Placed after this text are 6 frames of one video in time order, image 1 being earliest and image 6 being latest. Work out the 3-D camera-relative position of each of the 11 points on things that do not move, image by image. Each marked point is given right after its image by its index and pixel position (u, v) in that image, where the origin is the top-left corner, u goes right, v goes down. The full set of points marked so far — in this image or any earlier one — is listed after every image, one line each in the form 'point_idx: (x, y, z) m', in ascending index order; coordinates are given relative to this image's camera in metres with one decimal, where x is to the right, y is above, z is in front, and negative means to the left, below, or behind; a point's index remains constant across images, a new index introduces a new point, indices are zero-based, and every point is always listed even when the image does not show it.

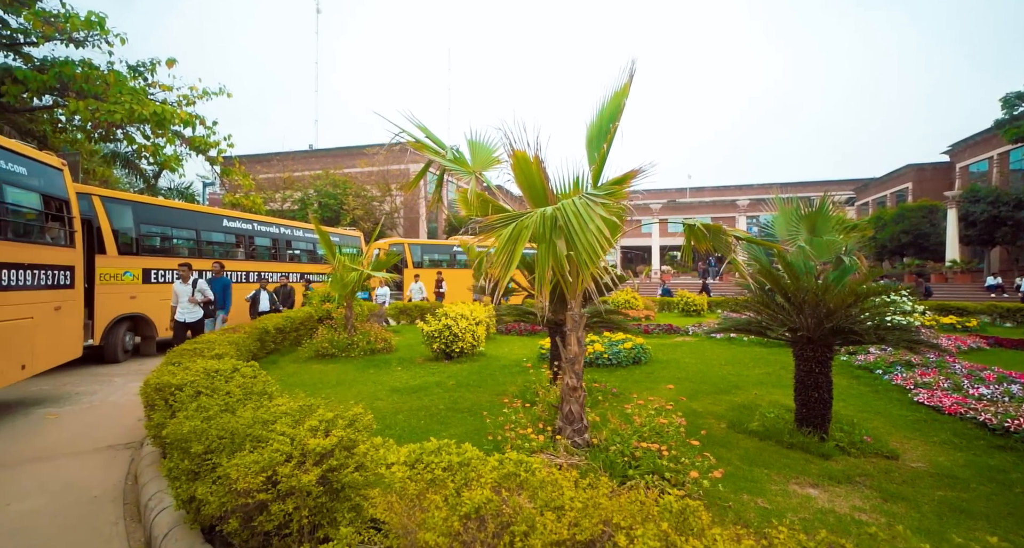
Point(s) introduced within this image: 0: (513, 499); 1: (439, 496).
0: (0.0, -0.8, +1.6) m
1: (-0.2, -0.8, +1.7) m
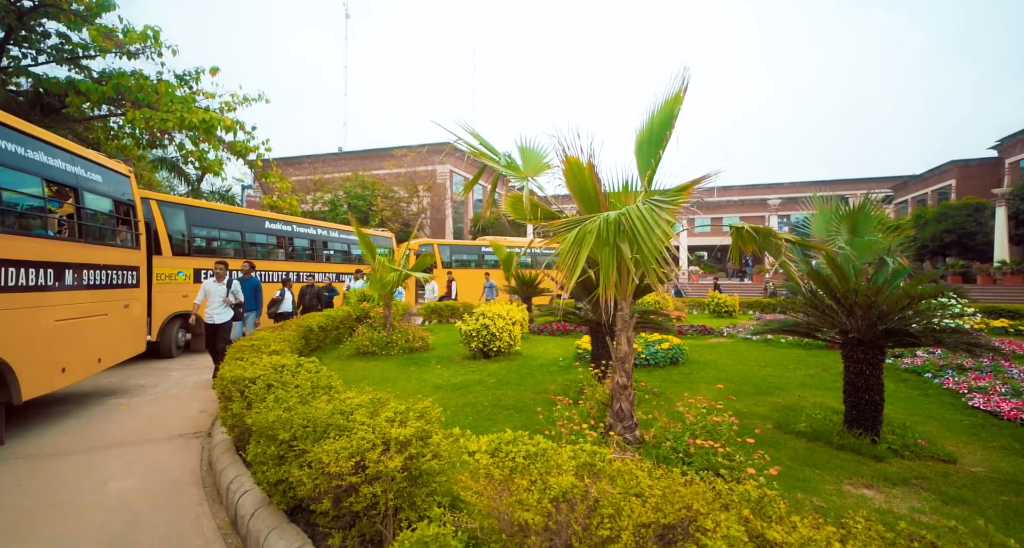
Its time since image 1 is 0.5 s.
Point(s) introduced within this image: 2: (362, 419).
0: (+0.3, -0.8, +1.8) m
1: (+0.1, -0.8, +1.8) m
2: (-0.8, -0.8, +2.6) m
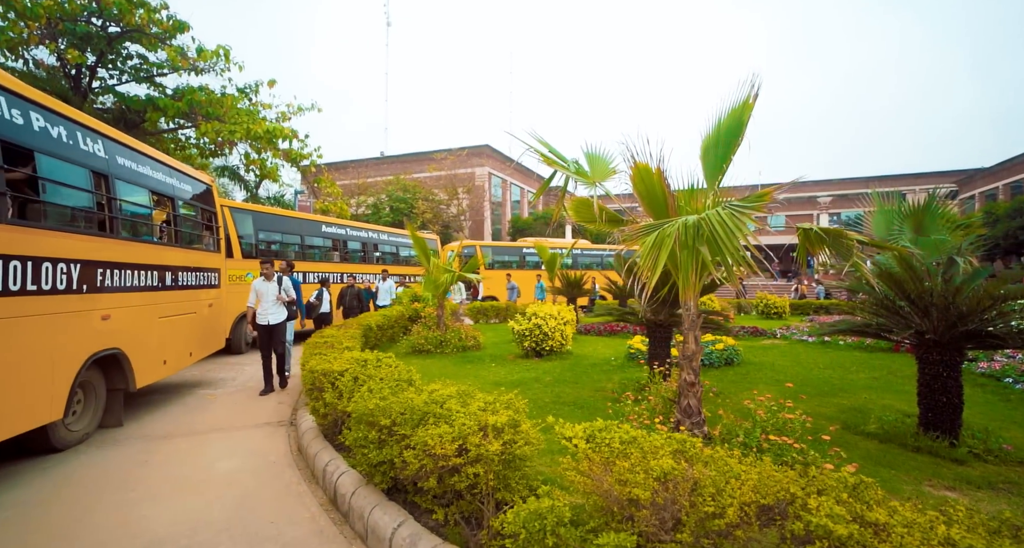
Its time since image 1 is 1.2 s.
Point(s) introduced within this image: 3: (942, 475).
0: (+0.7, -0.8, +1.9) m
1: (+0.5, -0.8, +2.0) m
2: (-0.3, -0.8, +2.9) m
3: (+3.0, -1.4, +3.3) m
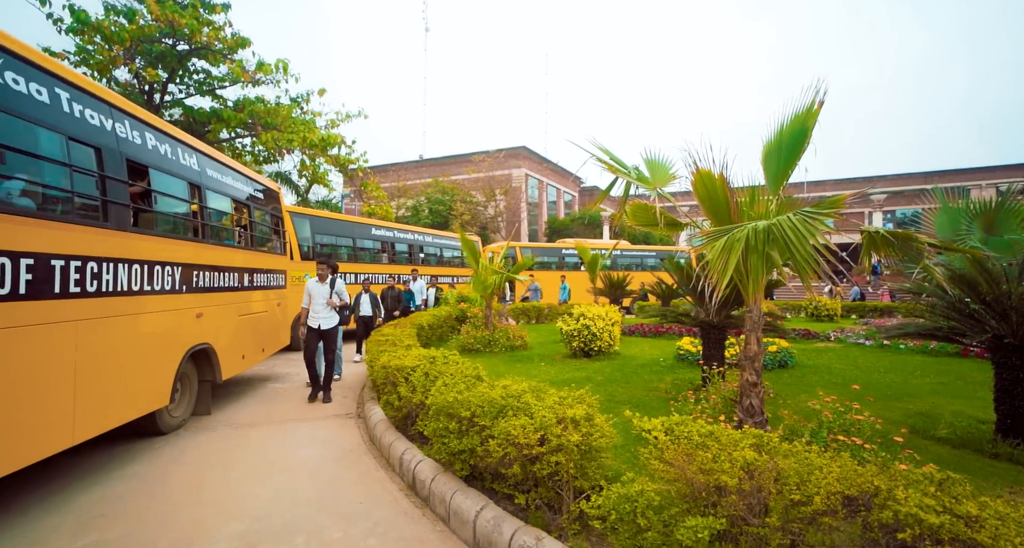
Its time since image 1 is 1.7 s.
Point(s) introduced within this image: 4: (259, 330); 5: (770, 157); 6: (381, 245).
0: (+1.1, -0.8, +2.0) m
1: (+0.9, -0.8, +2.1) m
2: (+0.1, -0.8, +3.1) m
3: (+3.5, -1.4, +3.3) m
4: (-3.6, -0.8, +6.9) m
5: (+2.0, +0.9, +3.6) m
6: (-4.0, +0.9, +14.6) m
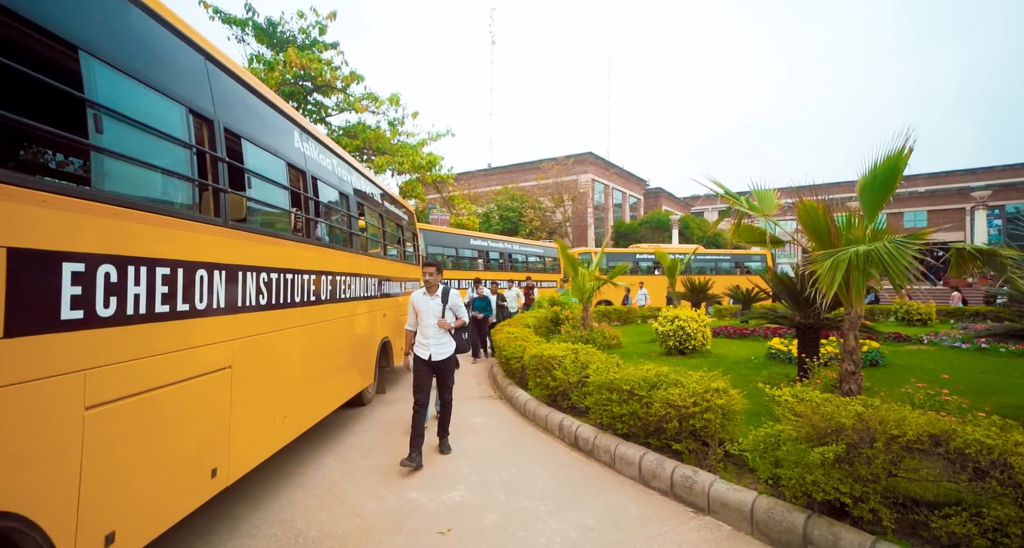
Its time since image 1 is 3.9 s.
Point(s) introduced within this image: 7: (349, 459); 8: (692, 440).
0: (+2.3, -0.9, +3.0) m
1: (+2.0, -0.9, +3.1) m
2: (+1.4, -0.9, +4.1) m
3: (+4.8, -1.5, +3.9) m
4: (-1.8, -0.9, +8.4) m
5: (+3.3, +0.8, +4.4) m
6: (-1.2, +0.7, +16.1) m
7: (-1.5, -1.7, +4.3) m
8: (+1.4, -1.3, +3.7) m
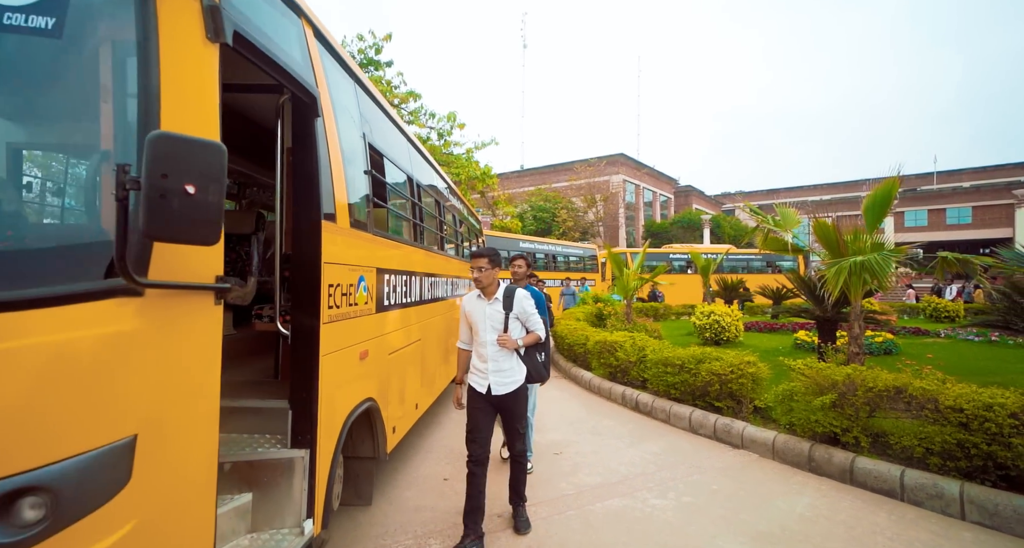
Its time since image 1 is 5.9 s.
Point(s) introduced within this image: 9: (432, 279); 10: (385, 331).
0: (+3.1, -0.9, +4.2) m
1: (+2.9, -0.9, +4.4) m
2: (+2.3, -0.9, +5.4) m
3: (+5.6, -1.5, +5.0) m
4: (-0.6, -1.0, +9.9) m
5: (+4.2, +0.8, +5.6) m
6: (+0.4, +0.7, +17.6) m
7: (-0.5, -1.7, +5.8) m
8: (+2.3, -1.3, +5.0) m
9: (-0.9, -0.1, +5.1) m
10: (-0.9, -0.4, +3.3) m
